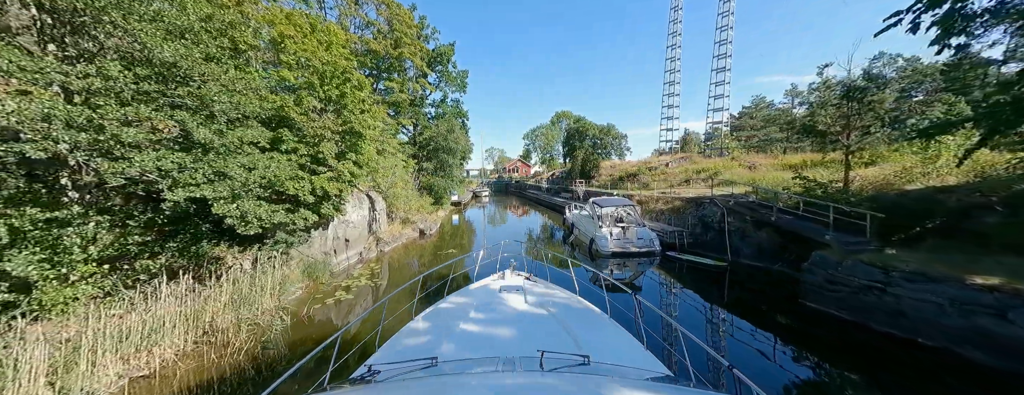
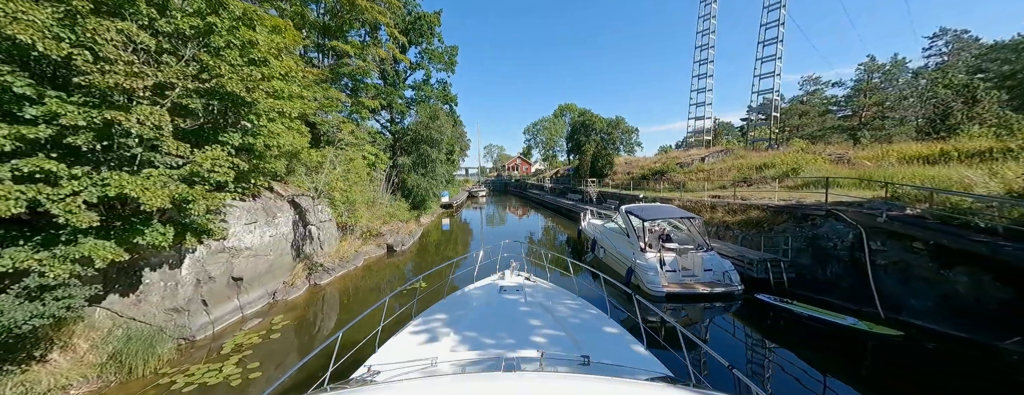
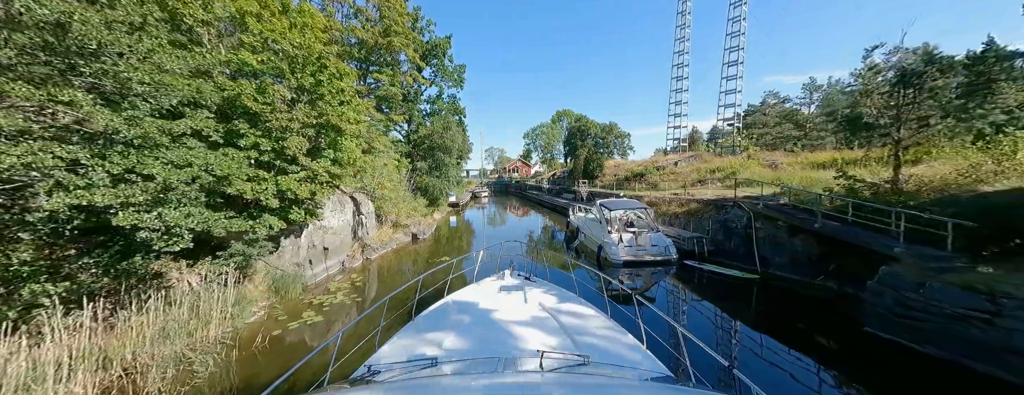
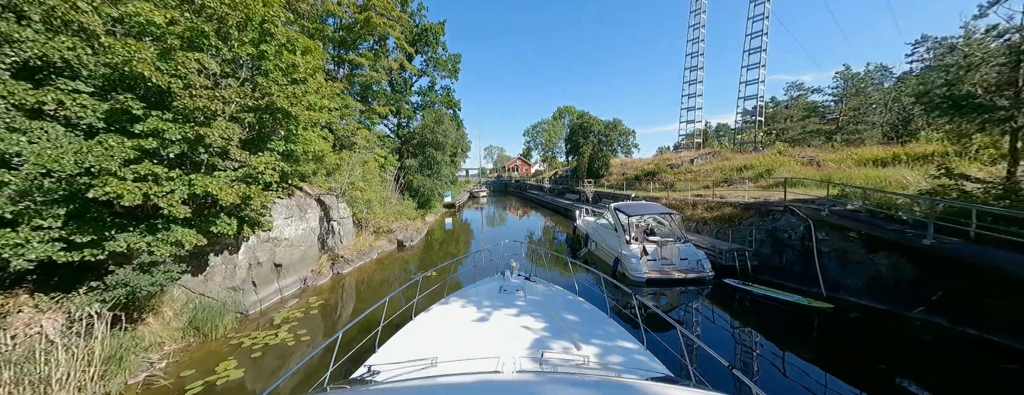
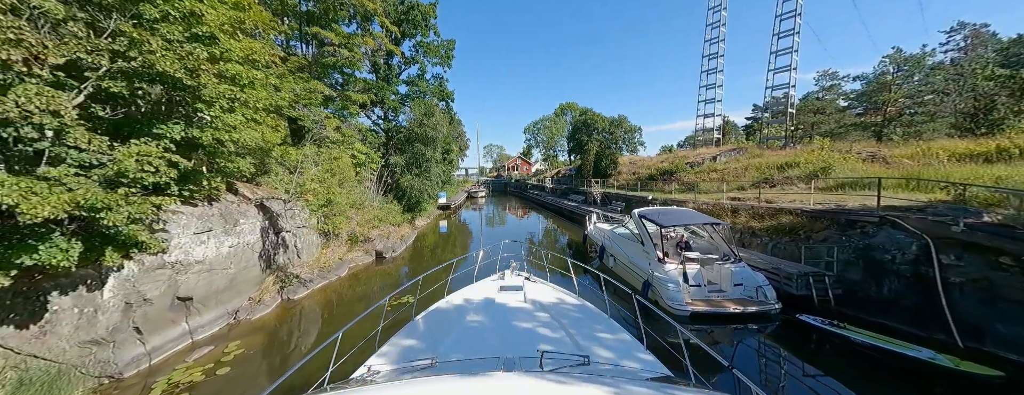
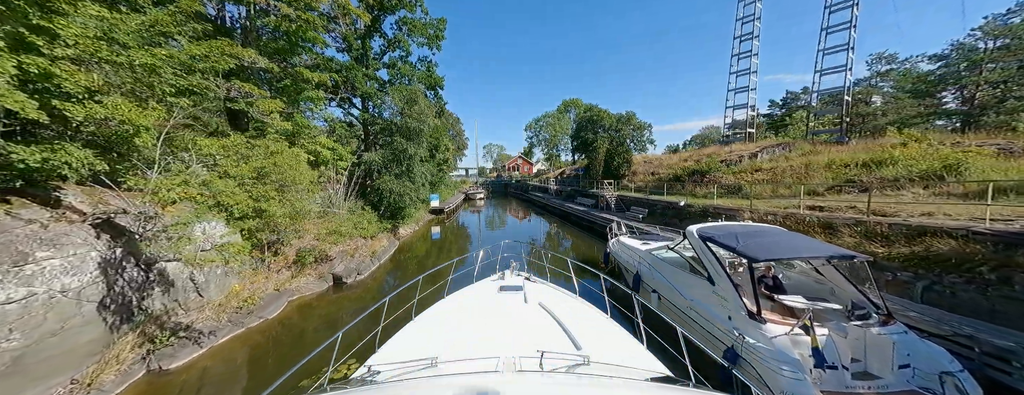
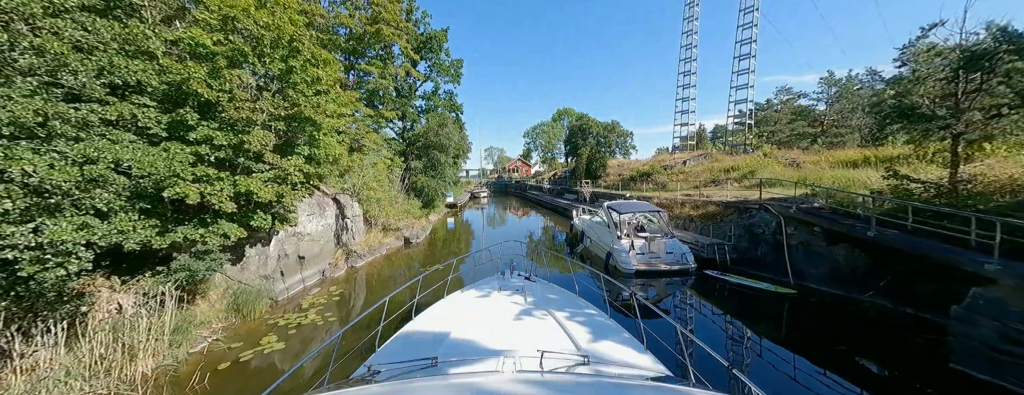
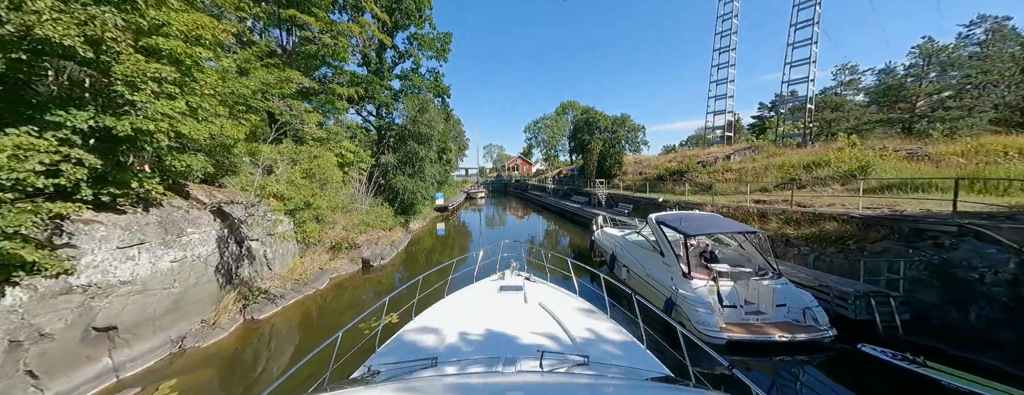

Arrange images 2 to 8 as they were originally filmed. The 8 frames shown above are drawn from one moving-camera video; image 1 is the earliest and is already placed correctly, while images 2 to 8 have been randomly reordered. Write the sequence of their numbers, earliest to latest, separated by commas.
3, 7, 4, 2, 5, 8, 6
